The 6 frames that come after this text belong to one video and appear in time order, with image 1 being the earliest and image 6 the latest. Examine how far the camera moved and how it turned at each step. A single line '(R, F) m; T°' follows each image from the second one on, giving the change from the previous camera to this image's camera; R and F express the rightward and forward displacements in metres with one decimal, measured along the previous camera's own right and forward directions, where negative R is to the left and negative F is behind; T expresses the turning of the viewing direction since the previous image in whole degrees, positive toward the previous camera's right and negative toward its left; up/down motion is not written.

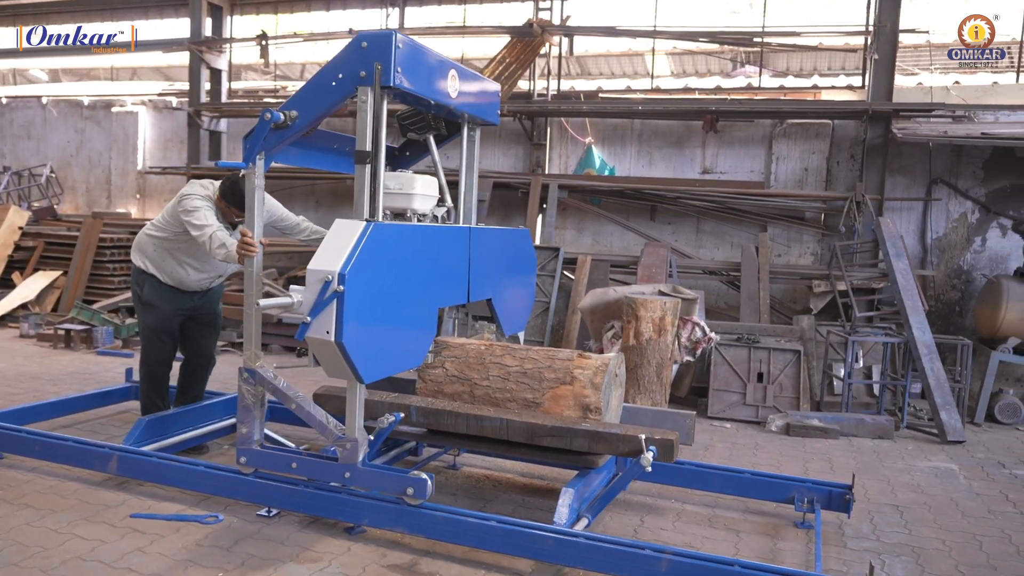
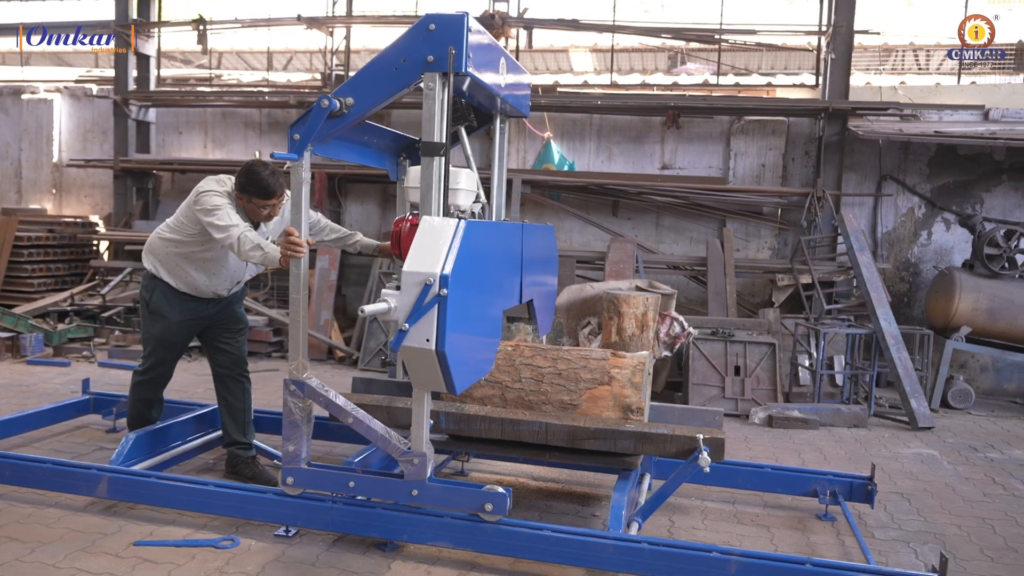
(-0.5, +0.2) m; +7°
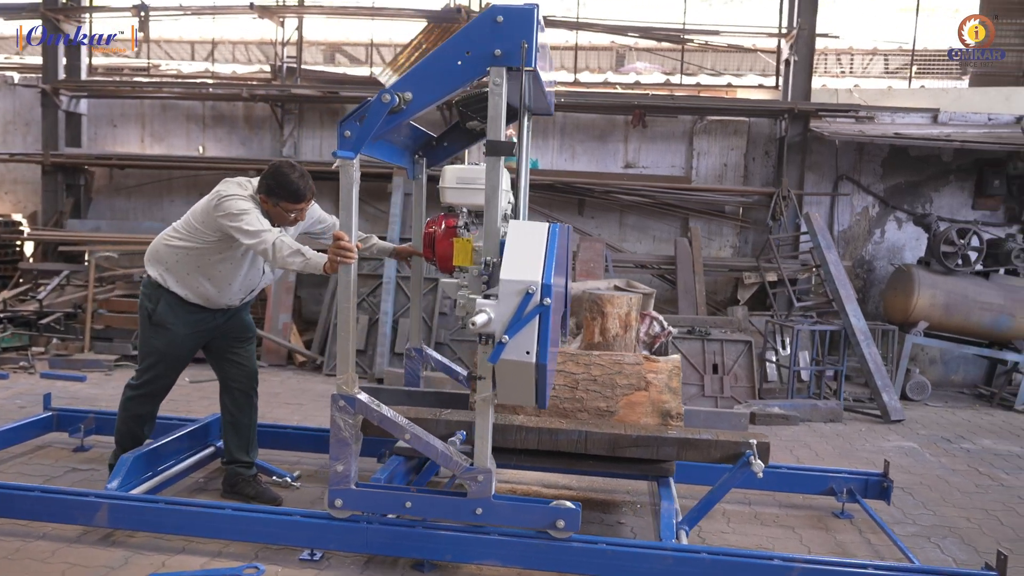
(-0.5, +0.1) m; +6°
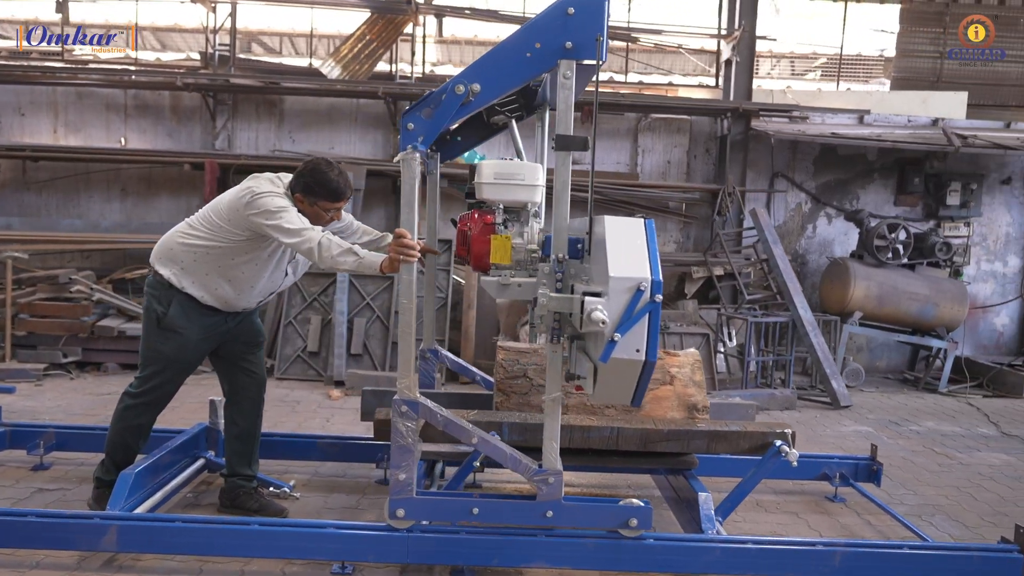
(-0.5, +0.1) m; +8°
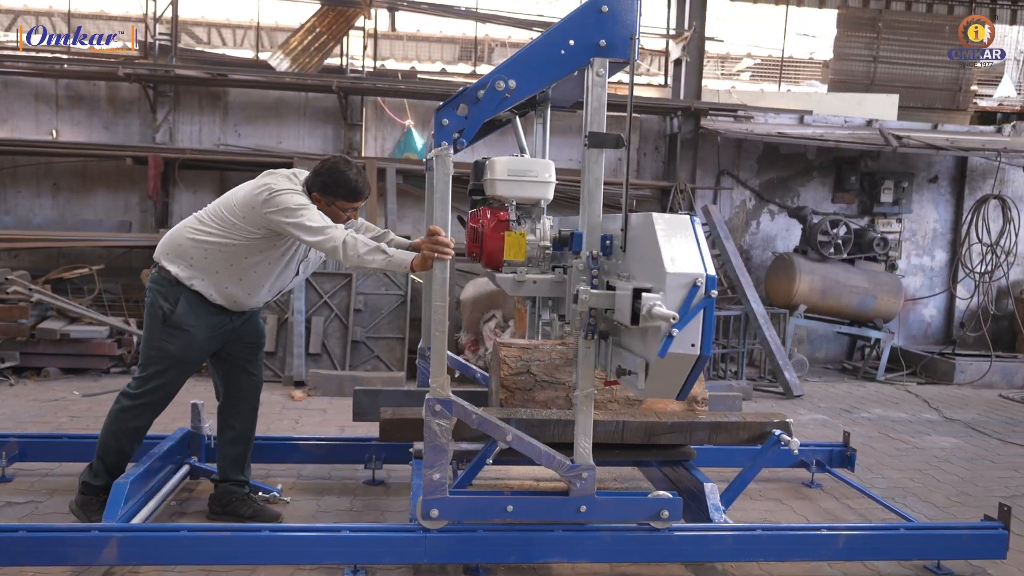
(-0.3, 0.0) m; +6°
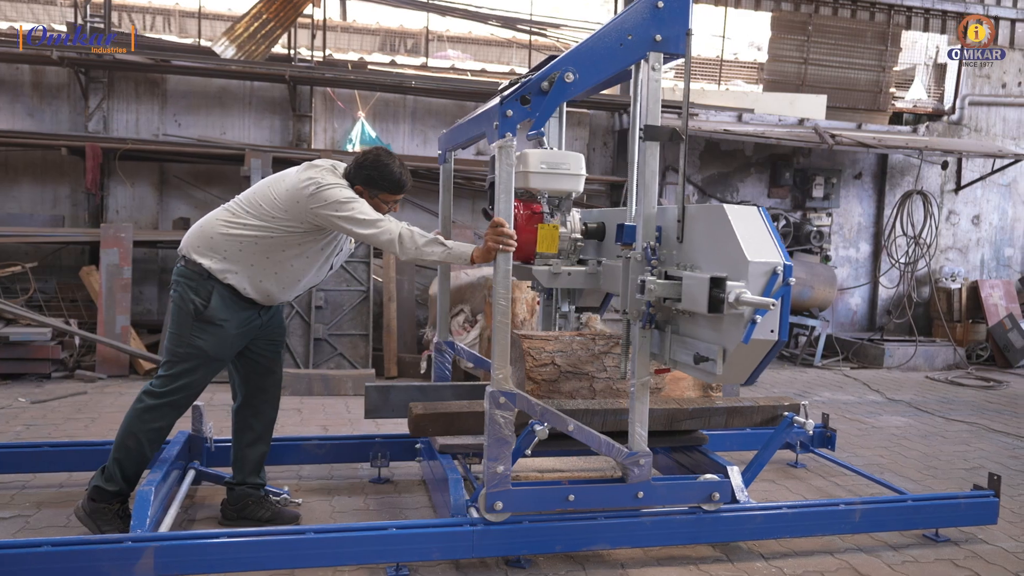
(-0.5, 0.0) m; +7°
